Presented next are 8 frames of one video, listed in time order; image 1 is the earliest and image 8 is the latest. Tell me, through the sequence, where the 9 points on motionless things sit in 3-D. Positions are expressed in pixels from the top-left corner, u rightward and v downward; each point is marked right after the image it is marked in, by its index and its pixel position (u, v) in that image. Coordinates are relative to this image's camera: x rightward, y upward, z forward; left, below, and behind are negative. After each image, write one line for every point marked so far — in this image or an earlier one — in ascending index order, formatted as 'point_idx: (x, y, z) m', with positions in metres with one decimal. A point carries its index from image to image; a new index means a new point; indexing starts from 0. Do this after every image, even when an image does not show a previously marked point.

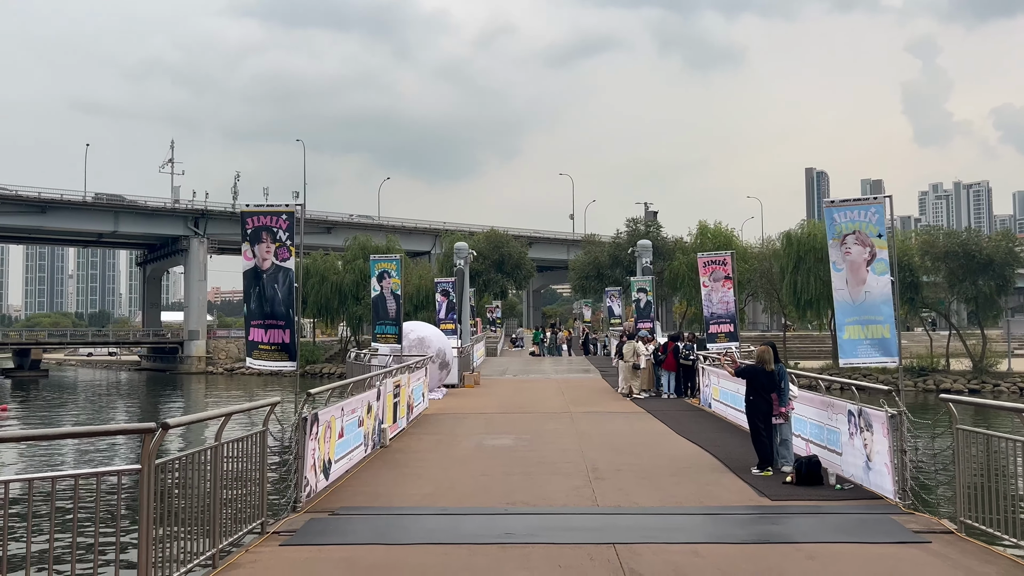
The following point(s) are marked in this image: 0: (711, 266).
0: (+4.7, +0.5, +19.1) m
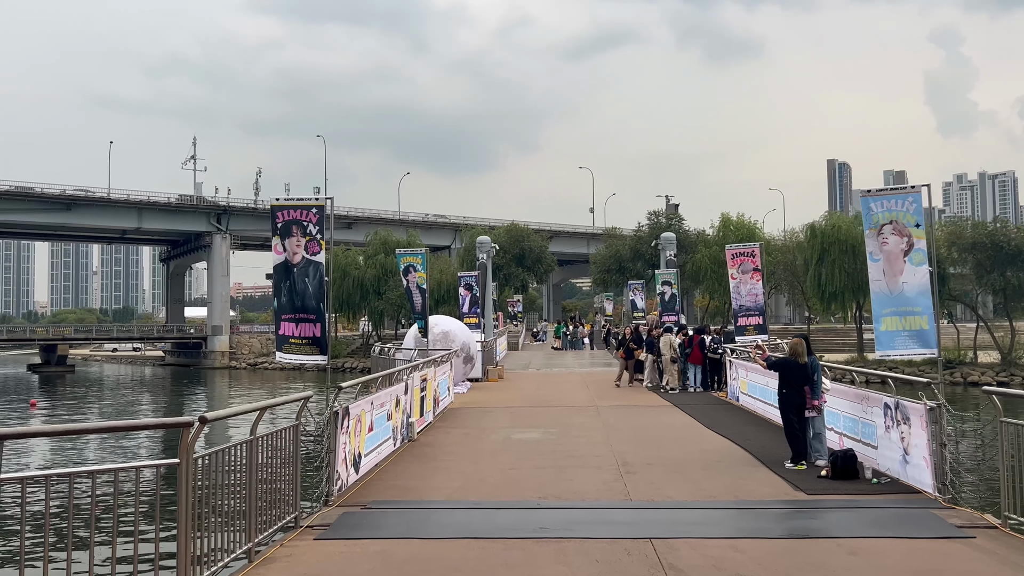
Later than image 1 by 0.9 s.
0: (+5.2, +0.7, +19.0) m
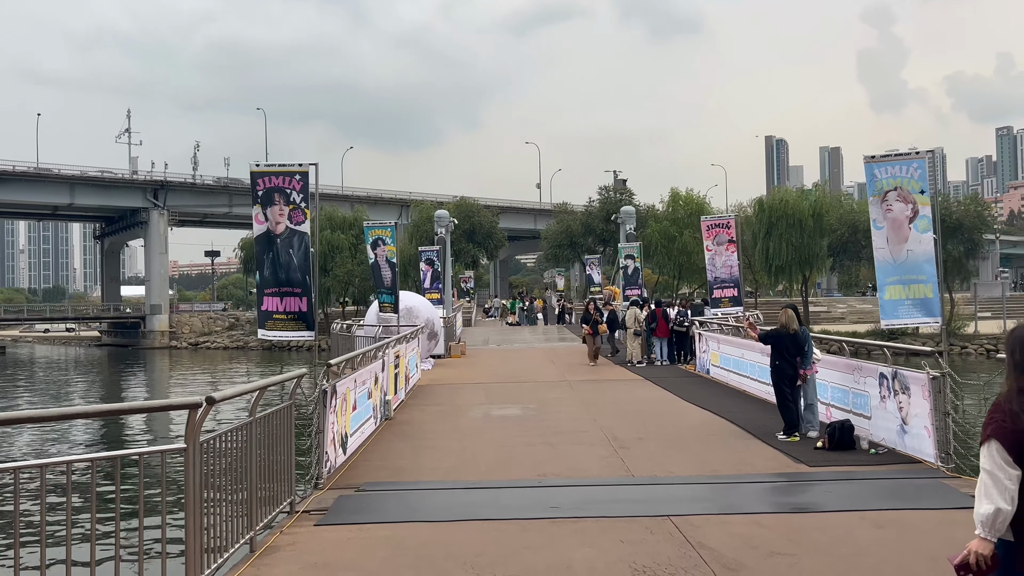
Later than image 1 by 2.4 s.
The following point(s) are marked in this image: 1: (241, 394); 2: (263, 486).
0: (+4.5, +1.3, +18.9) m
1: (-1.8, -0.7, +5.8) m
2: (-1.9, -1.5, +6.4) m
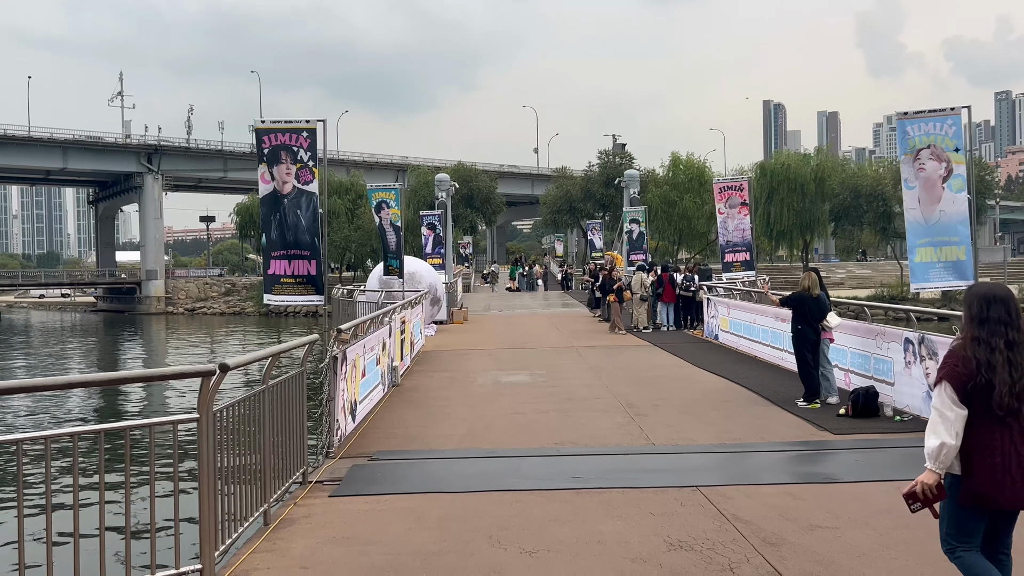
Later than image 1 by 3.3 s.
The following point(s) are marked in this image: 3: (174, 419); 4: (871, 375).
0: (+4.6, +2.1, +18.5) m
1: (-1.6, -0.5, +5.5) m
2: (-1.7, -1.2, +6.2) m
3: (-1.8, -0.7, +4.6) m
4: (+4.2, -1.0, +10.2) m
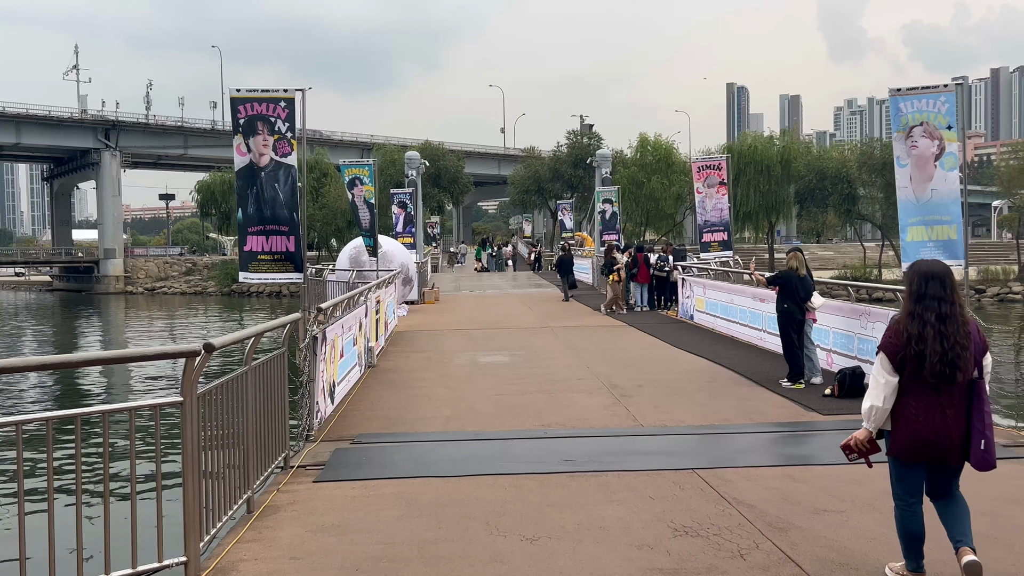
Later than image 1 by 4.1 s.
0: (+4.1, +2.5, +18.4) m
1: (-1.6, -0.3, +5.2) m
2: (-1.7, -1.0, +5.9) m
3: (-1.8, -0.6, +4.3) m
4: (+4.0, -0.8, +10.1) m
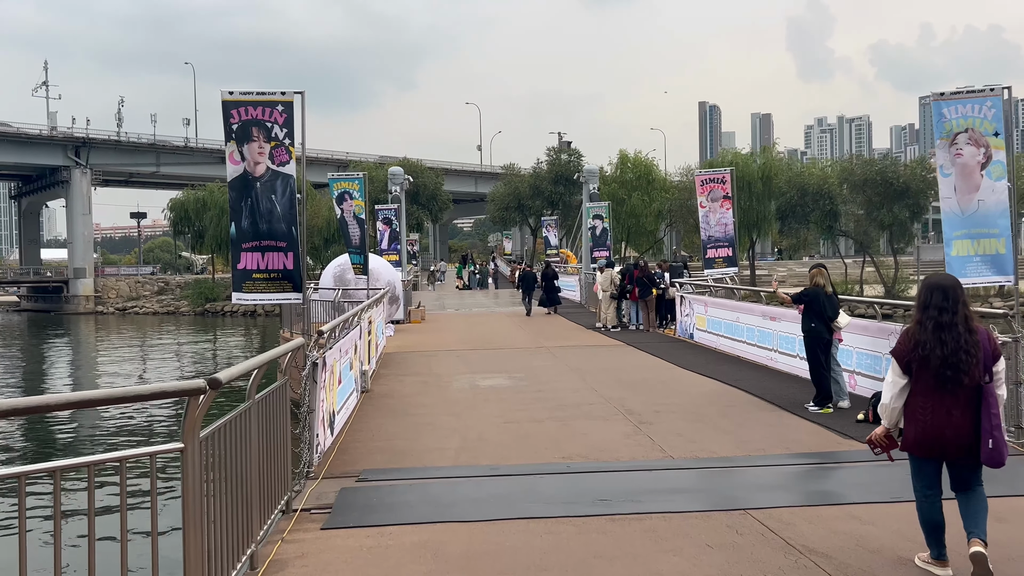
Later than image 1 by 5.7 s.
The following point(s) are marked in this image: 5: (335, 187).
0: (+3.9, +2.1, +17.9) m
1: (-1.4, -0.4, +4.5) m
2: (-1.5, -1.2, +5.1) m
3: (-1.5, -0.7, +3.6) m
4: (+4.1, -1.0, +9.6) m
5: (-4.0, +2.2, +18.9) m
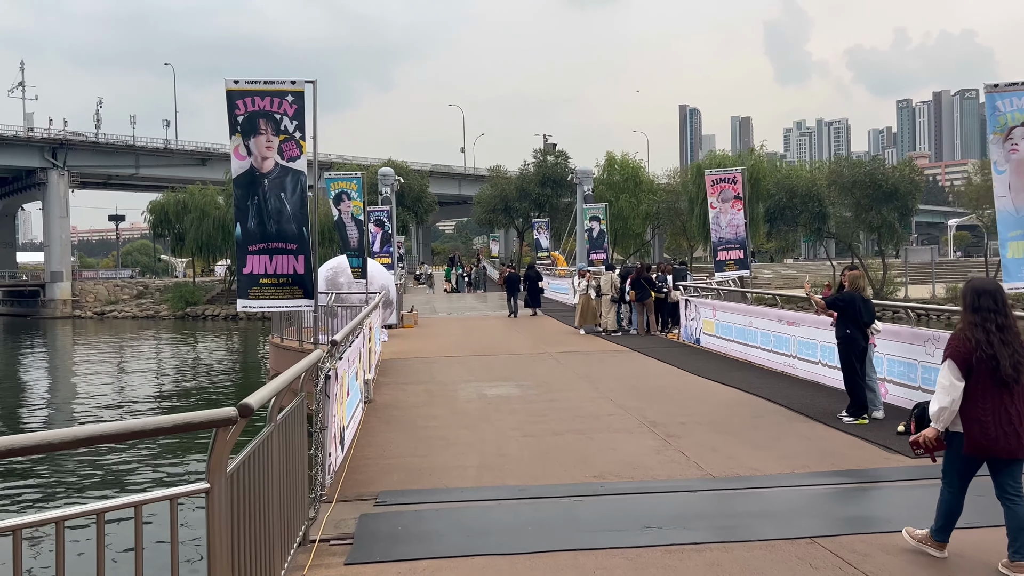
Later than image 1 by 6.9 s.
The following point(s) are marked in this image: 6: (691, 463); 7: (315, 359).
0: (+3.9, +2.1, +17.5) m
1: (-1.1, -0.5, +3.9) m
2: (-1.2, -1.2, +4.6) m
3: (-1.2, -0.7, +3.0) m
4: (+4.3, -1.0, +9.1) m
5: (-4.0, +2.1, +18.3) m
6: (+1.5, -1.5, +7.4) m
7: (-1.3, -0.5, +5.5) m
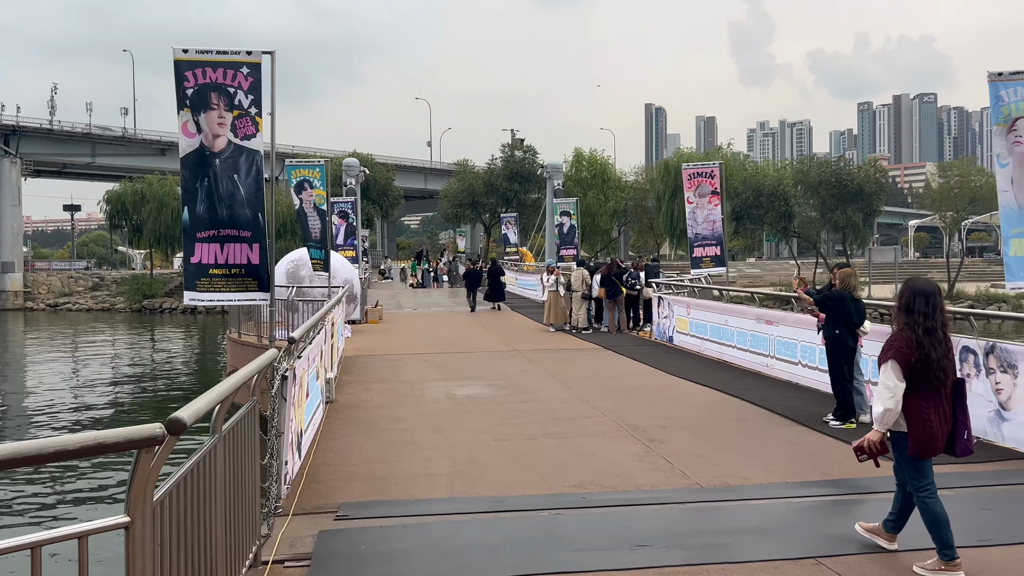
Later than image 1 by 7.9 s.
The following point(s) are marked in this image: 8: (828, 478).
0: (+3.3, +2.1, +17.1) m
1: (-1.2, -0.4, +3.3) m
2: (-1.3, -1.2, +4.0) m
3: (-1.2, -0.7, +2.4) m
4: (+4.0, -1.0, +8.8) m
5: (-4.6, +2.2, +17.6) m
6: (+1.3, -1.5, +7.0) m
7: (-1.4, -0.4, +4.9) m
8: (+2.5, -1.5, +6.9) m
